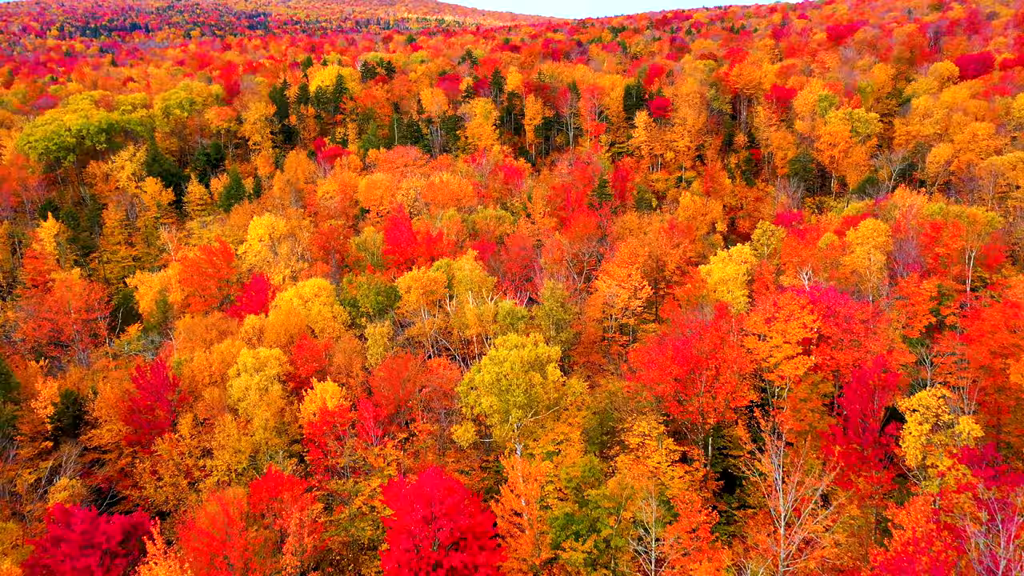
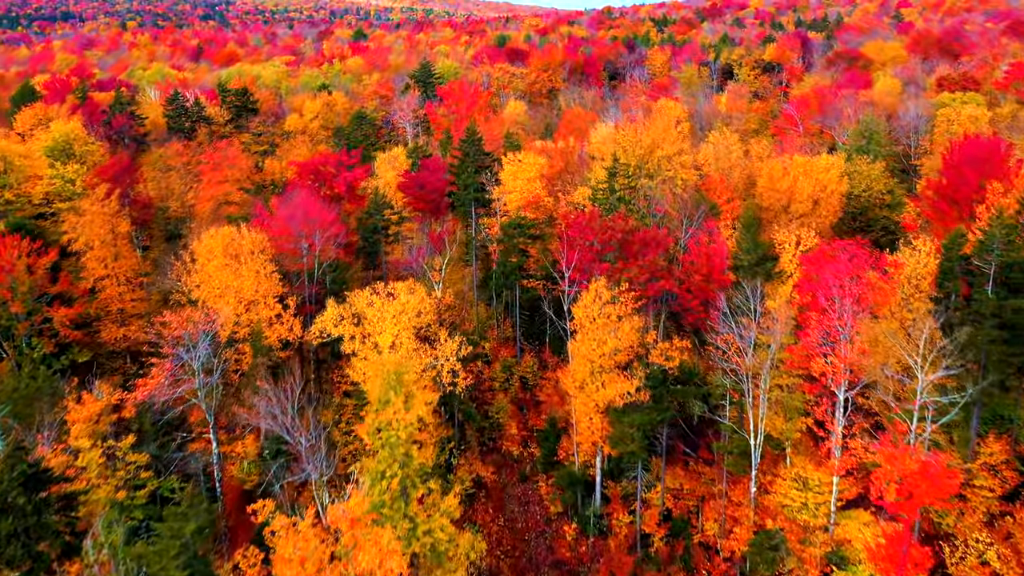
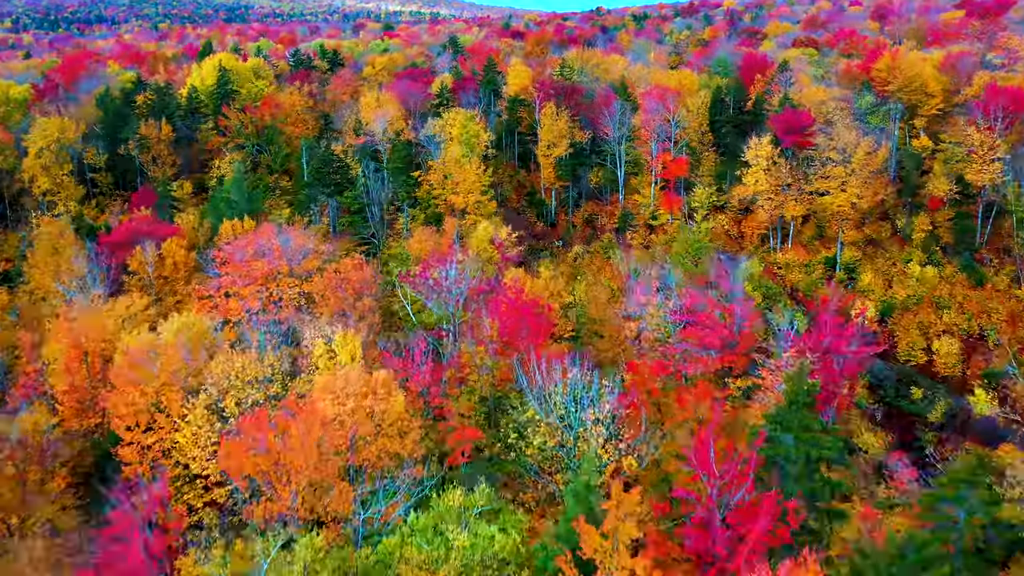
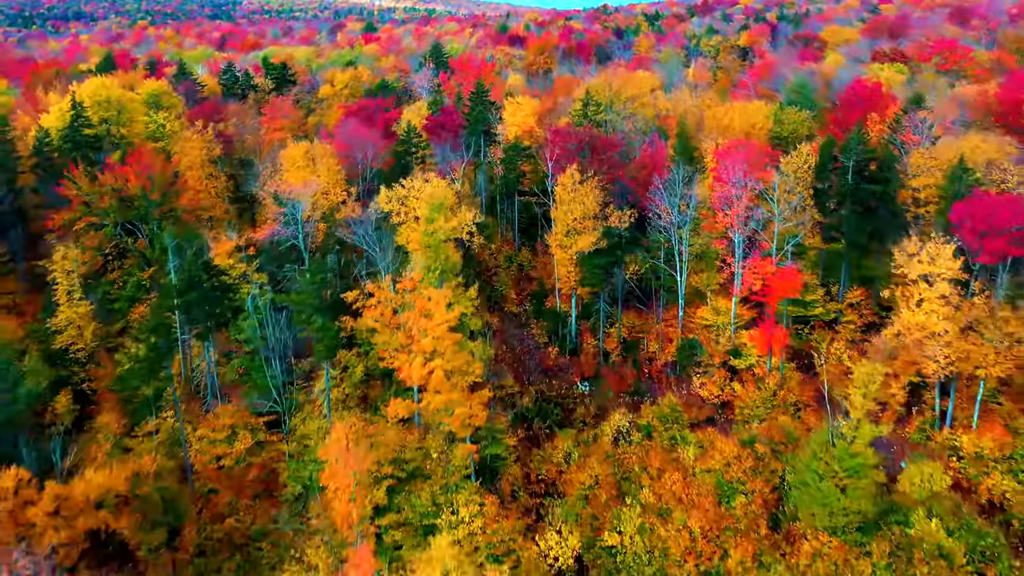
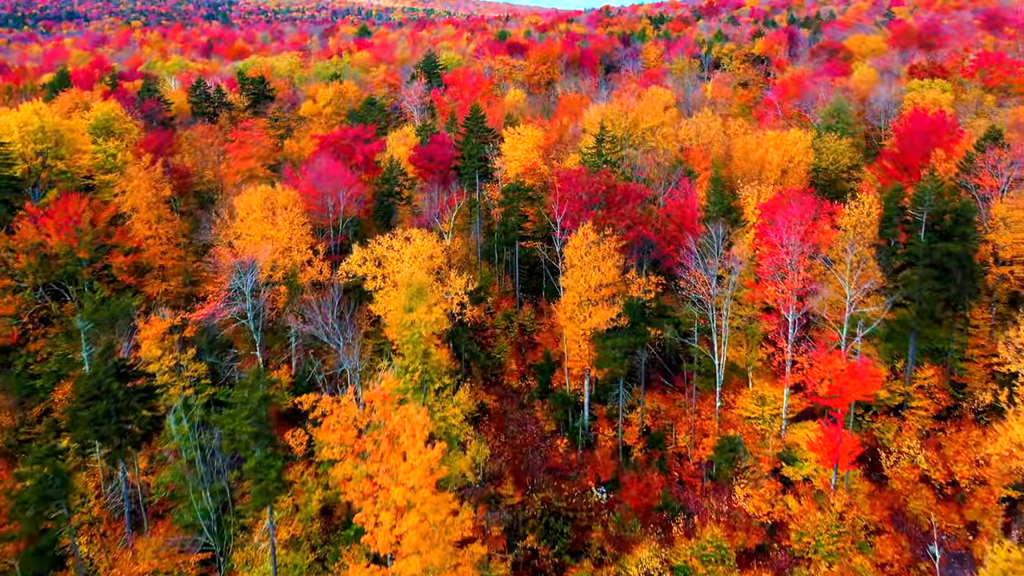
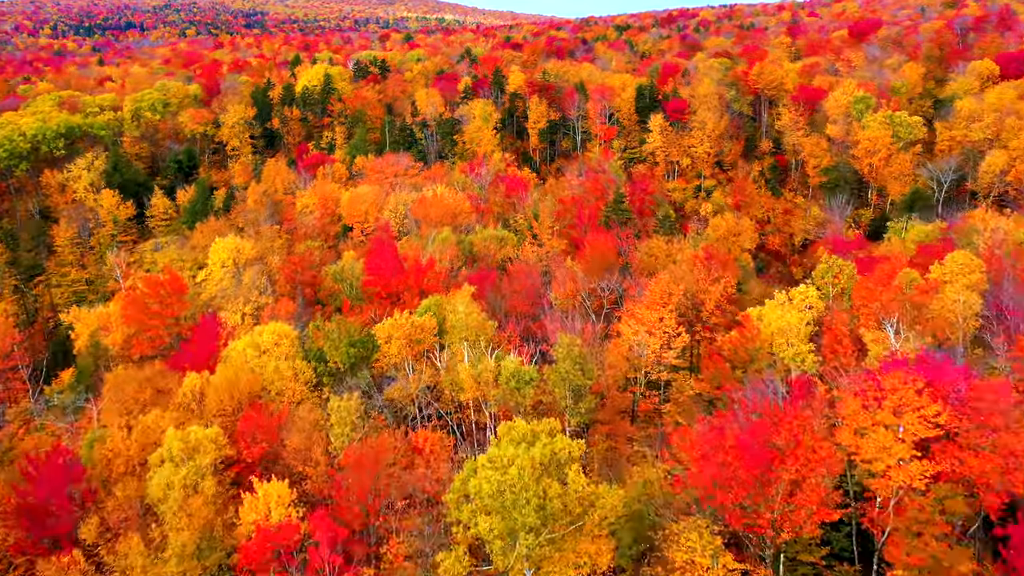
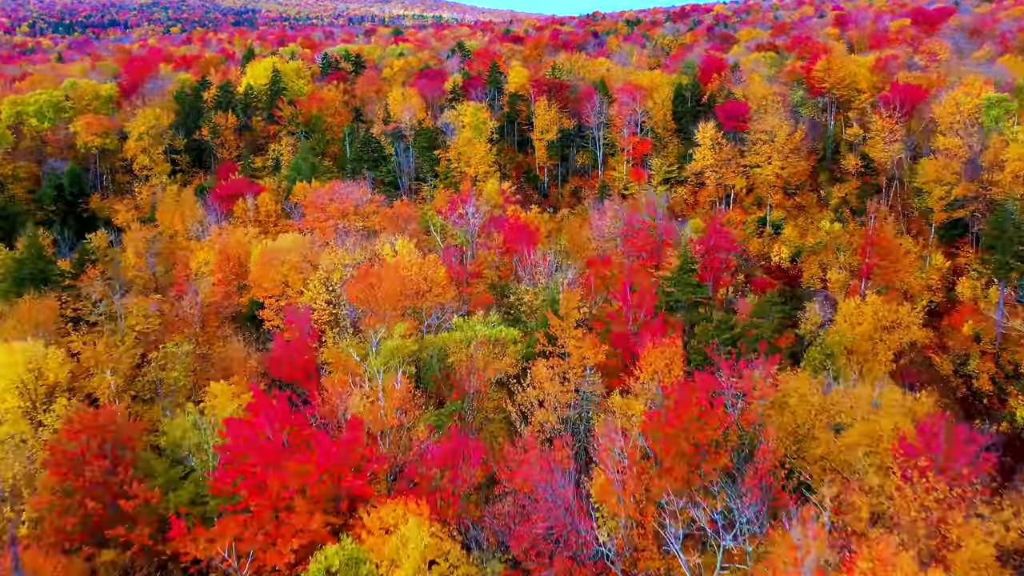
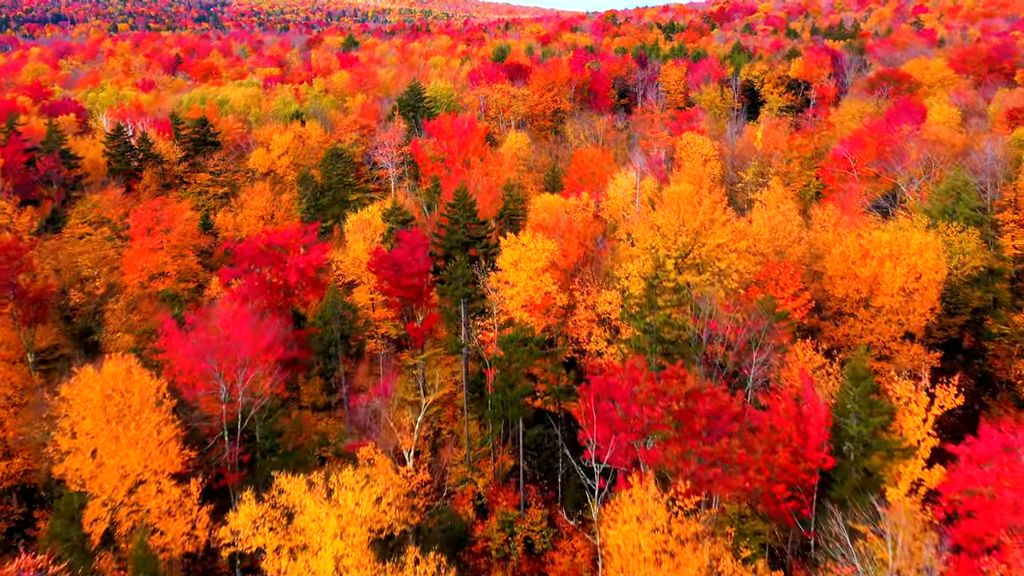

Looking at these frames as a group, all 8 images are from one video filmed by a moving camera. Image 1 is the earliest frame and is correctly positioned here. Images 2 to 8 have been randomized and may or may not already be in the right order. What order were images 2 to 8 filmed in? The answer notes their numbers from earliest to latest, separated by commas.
6, 7, 3, 4, 5, 2, 8
